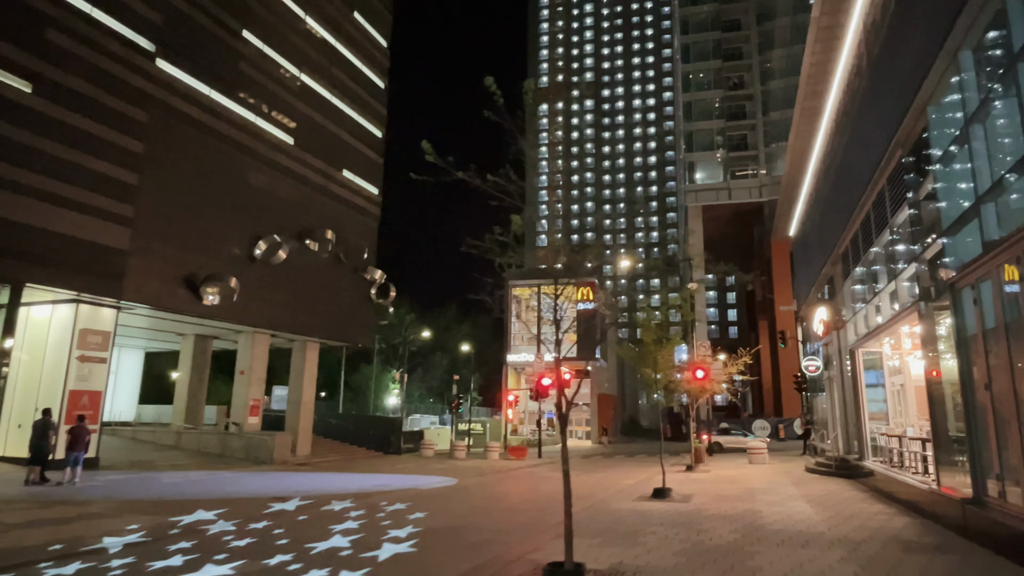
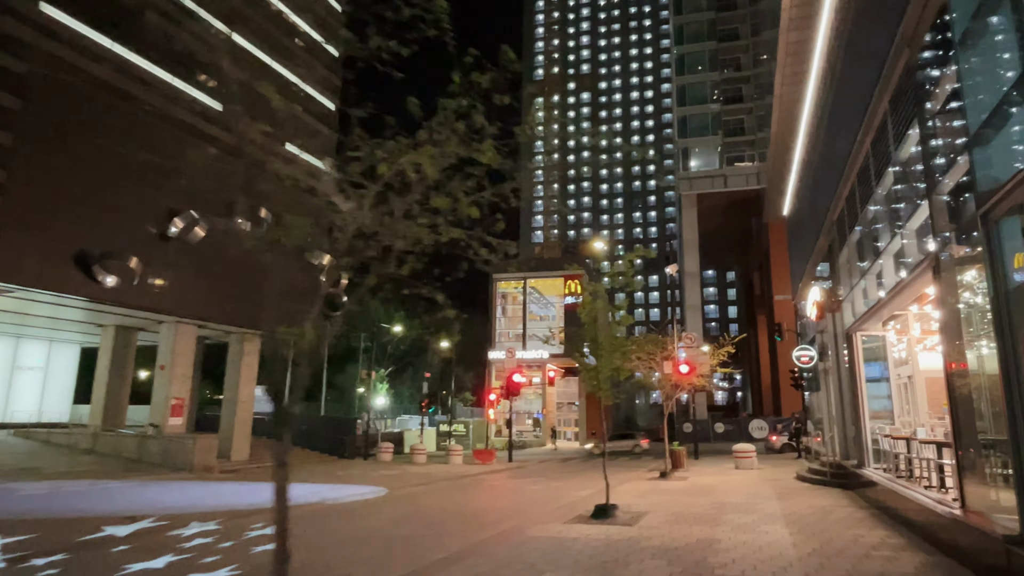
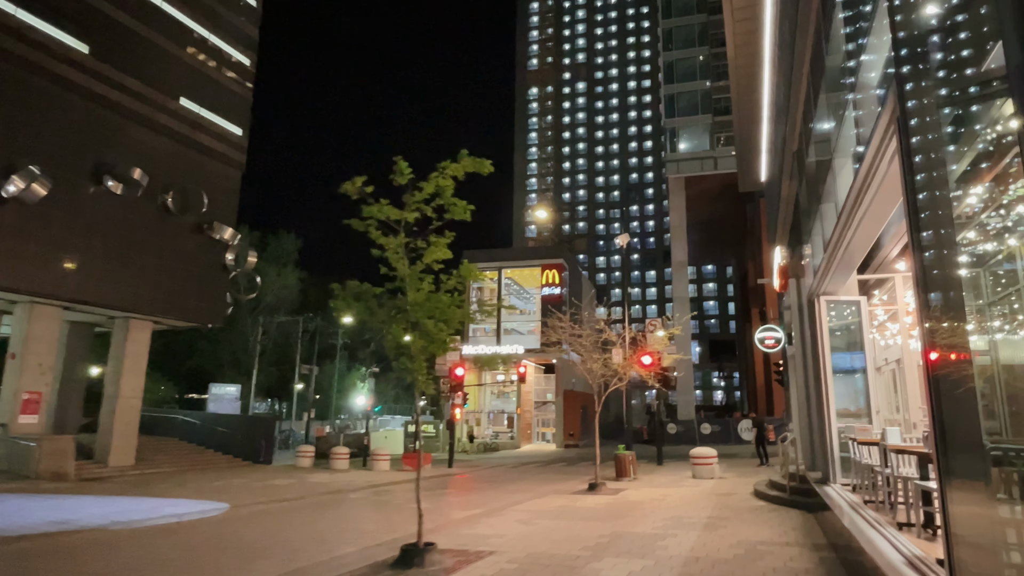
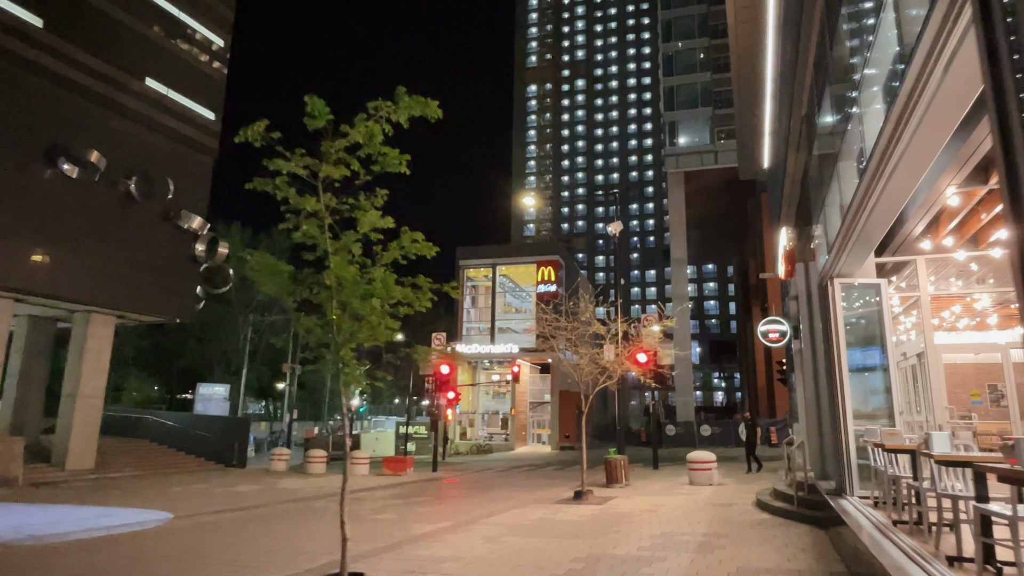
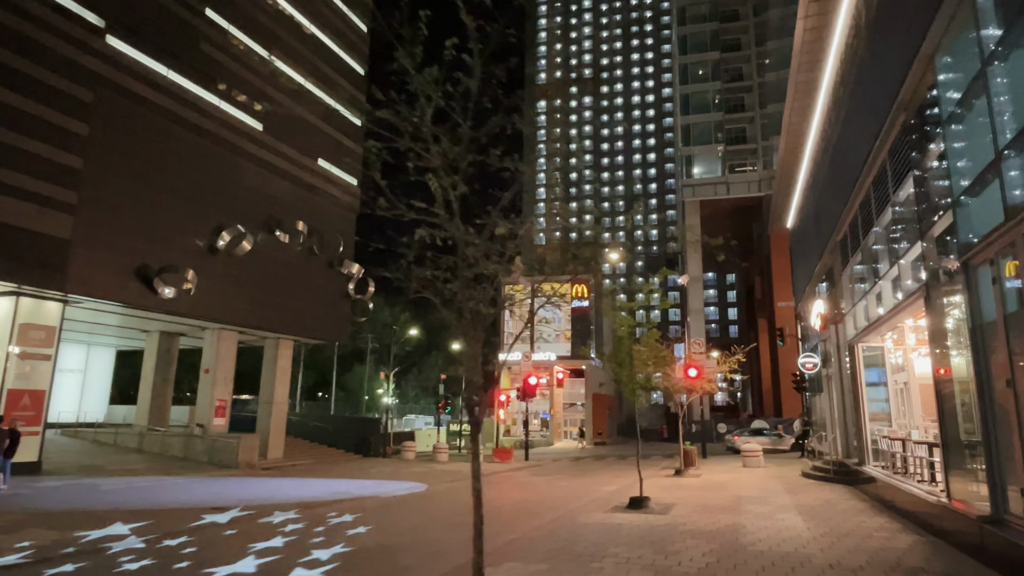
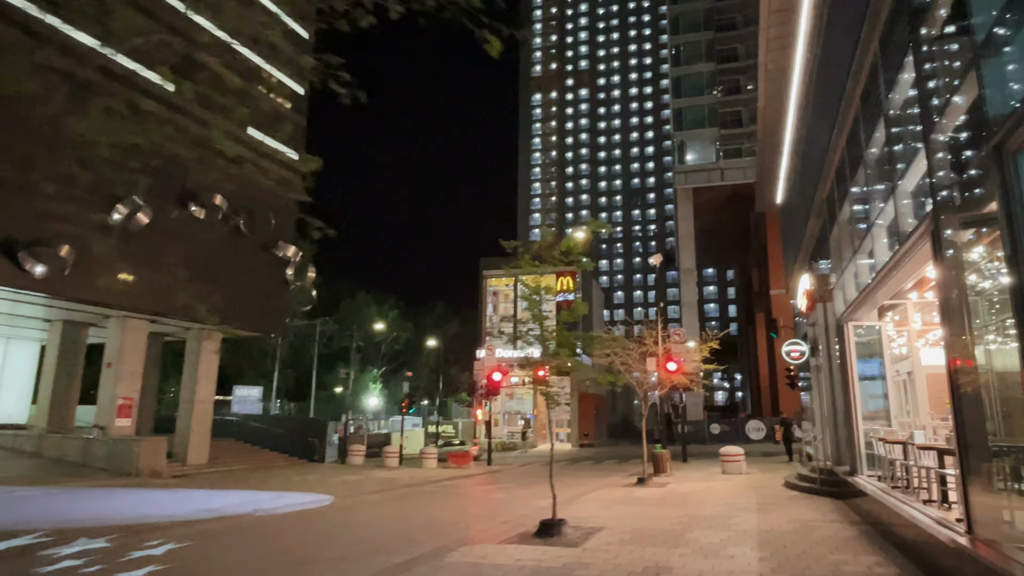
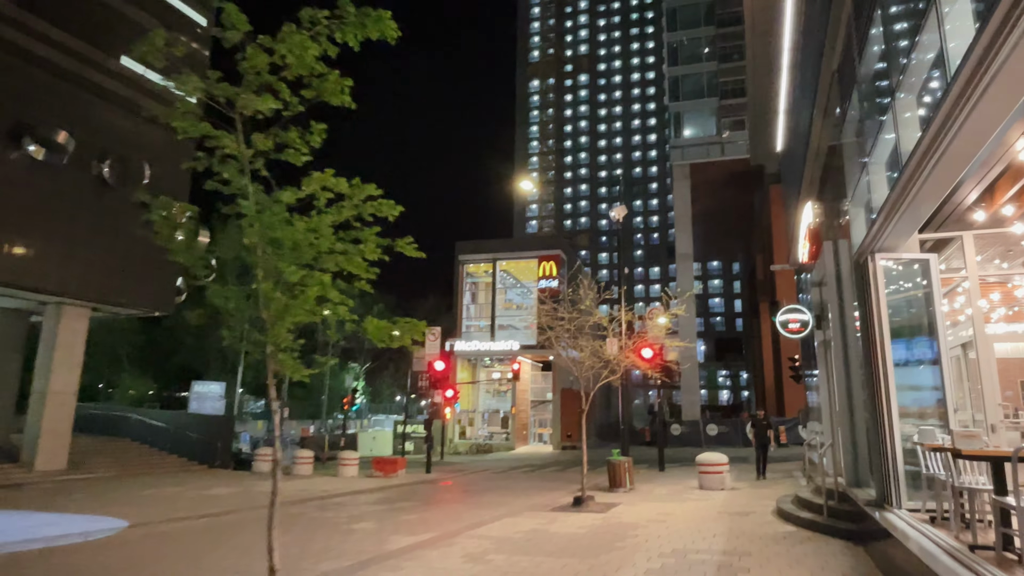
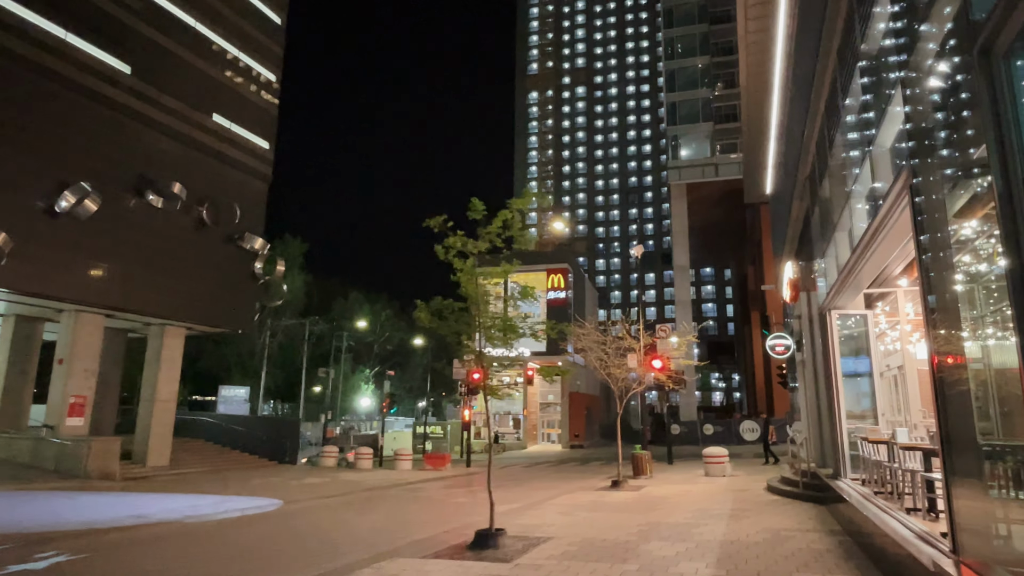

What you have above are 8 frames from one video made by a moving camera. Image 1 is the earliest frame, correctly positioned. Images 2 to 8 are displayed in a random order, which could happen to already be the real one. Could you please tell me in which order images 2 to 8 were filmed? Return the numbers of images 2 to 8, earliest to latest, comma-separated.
5, 2, 6, 8, 3, 4, 7
